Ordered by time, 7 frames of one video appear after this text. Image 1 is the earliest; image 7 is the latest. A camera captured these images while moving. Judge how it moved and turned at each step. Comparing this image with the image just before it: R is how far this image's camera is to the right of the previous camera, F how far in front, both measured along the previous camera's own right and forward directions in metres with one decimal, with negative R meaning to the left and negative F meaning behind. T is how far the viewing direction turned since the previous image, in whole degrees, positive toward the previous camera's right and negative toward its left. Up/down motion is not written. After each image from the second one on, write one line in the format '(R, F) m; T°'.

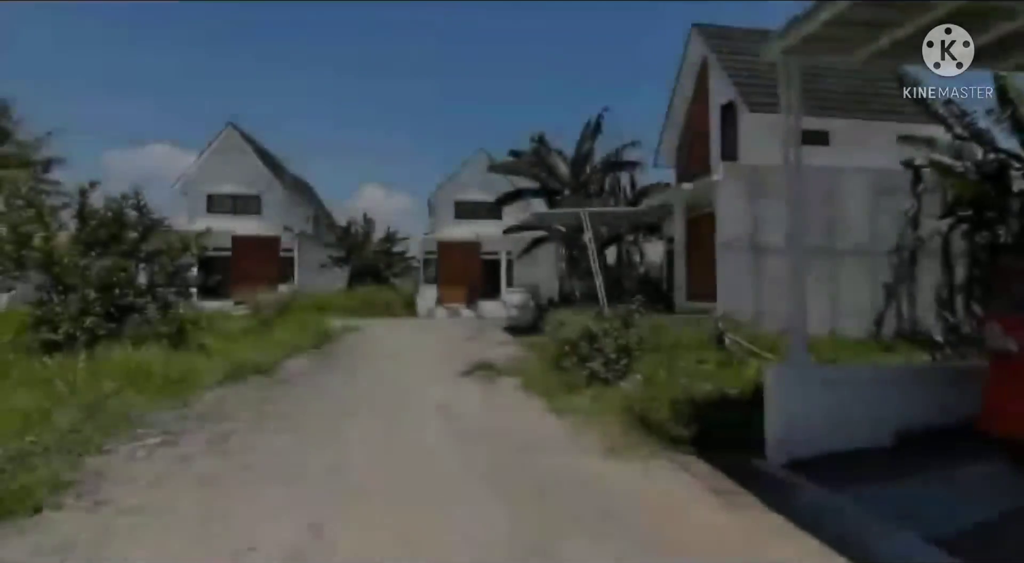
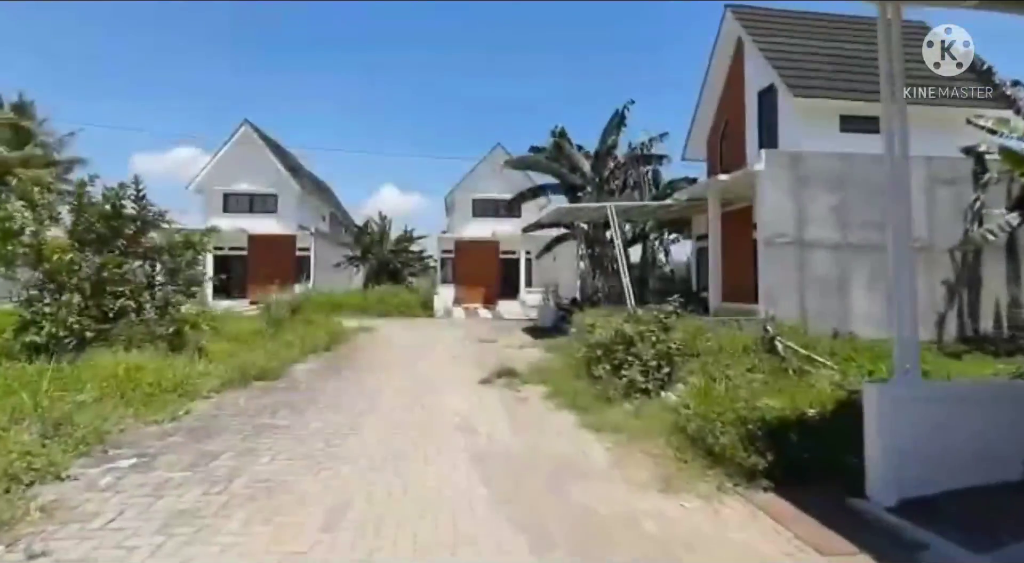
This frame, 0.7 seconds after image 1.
(-0.2, +1.1) m; -2°
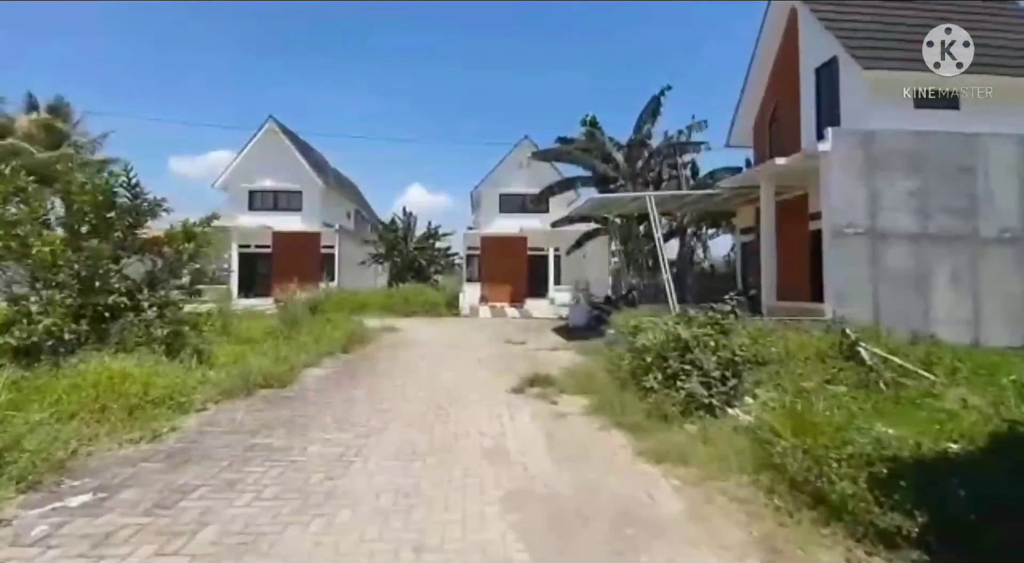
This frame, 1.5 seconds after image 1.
(-0.2, +1.3) m; -3°
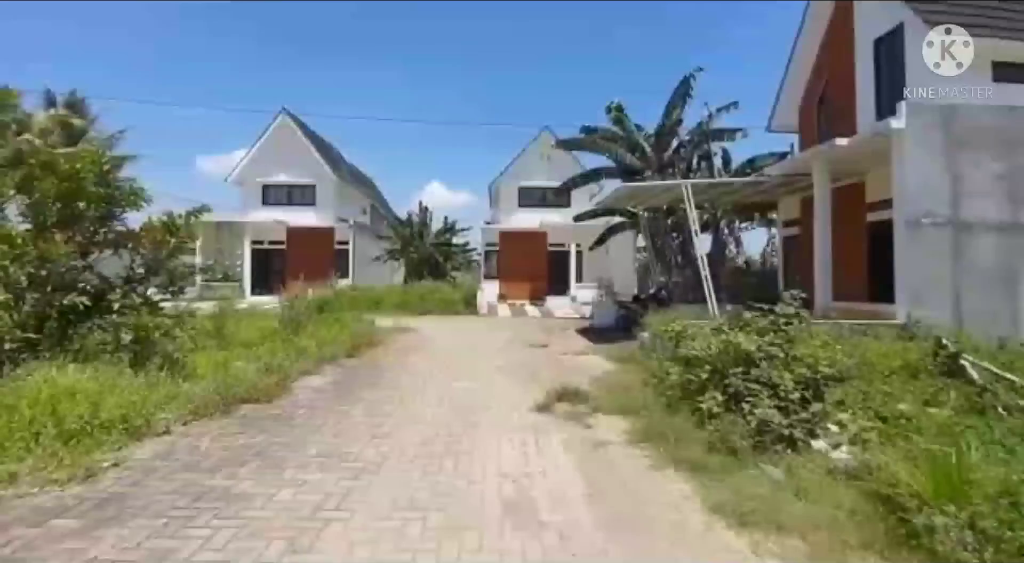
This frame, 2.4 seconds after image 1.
(-0.1, +1.4) m; -2°
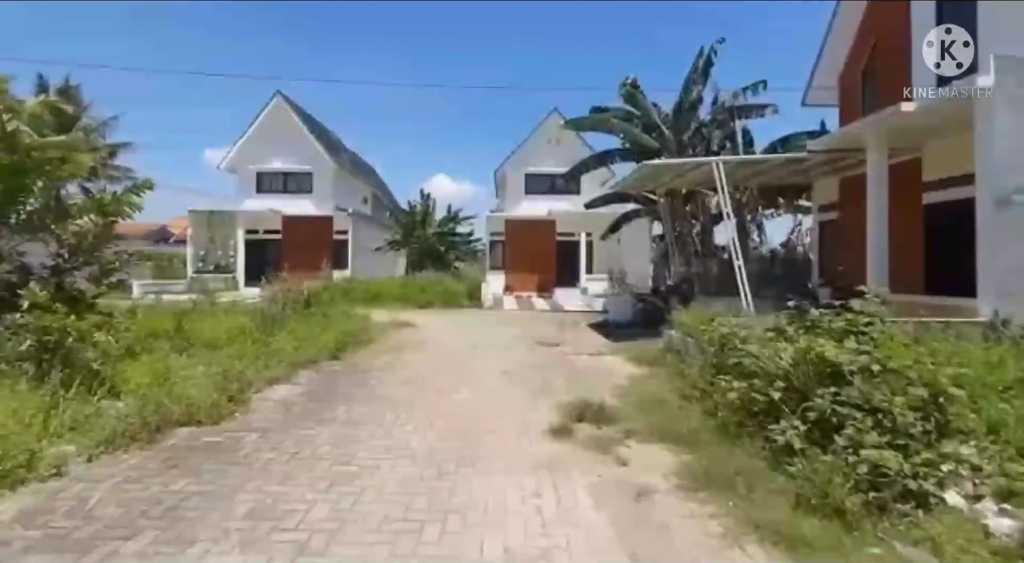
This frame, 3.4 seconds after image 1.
(0.0, +1.7) m; -1°
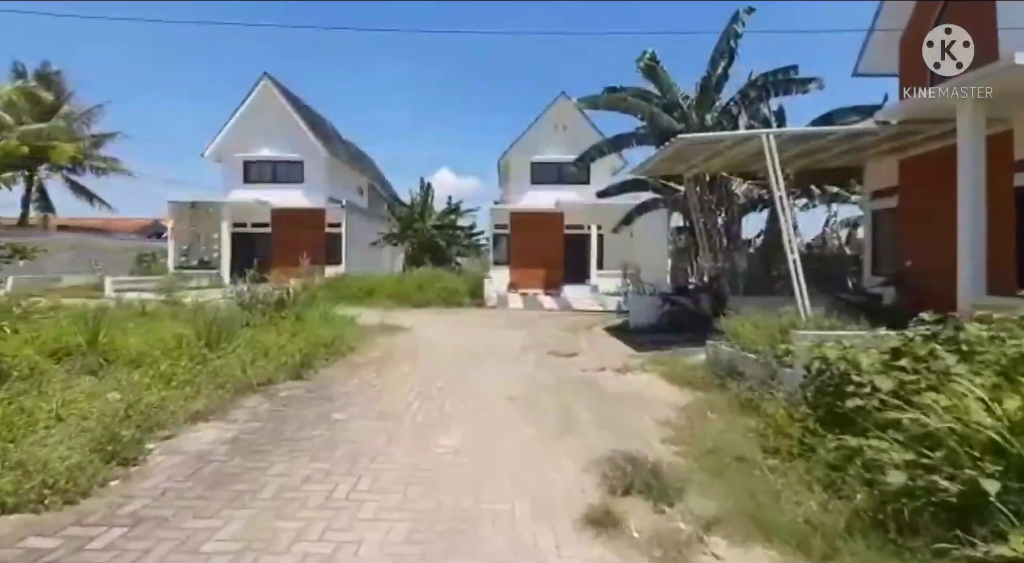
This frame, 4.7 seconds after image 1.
(-0.1, +2.2) m; 0°
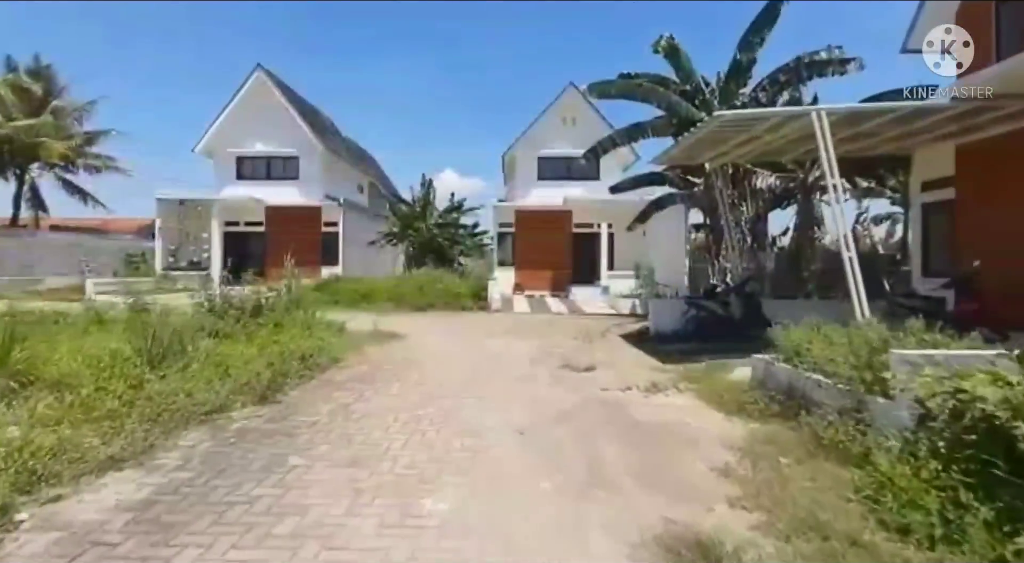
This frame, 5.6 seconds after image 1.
(-0.1, +1.5) m; -1°
